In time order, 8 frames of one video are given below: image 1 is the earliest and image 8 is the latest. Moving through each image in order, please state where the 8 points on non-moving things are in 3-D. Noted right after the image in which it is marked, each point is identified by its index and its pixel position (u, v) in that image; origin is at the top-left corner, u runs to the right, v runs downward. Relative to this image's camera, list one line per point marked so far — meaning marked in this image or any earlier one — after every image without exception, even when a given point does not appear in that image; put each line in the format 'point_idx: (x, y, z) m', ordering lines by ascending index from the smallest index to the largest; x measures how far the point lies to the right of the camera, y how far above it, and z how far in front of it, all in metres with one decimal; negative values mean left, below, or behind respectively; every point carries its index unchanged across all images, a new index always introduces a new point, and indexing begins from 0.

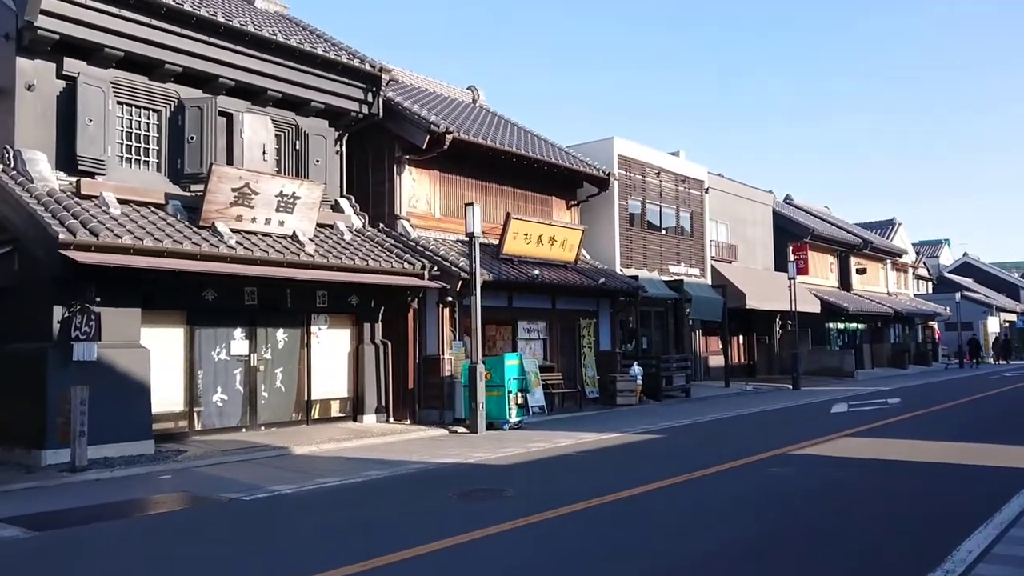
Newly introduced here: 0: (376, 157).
0: (-3.0, +2.9, +19.1) m
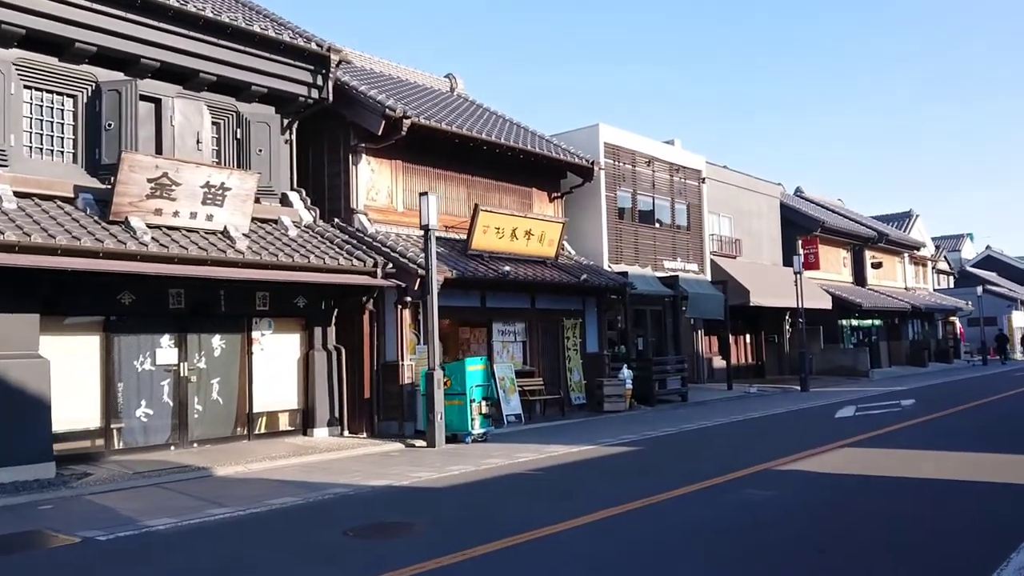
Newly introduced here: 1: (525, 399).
0: (-3.6, +2.8, +17.6) m
1: (+0.2, -2.4, +19.2) m
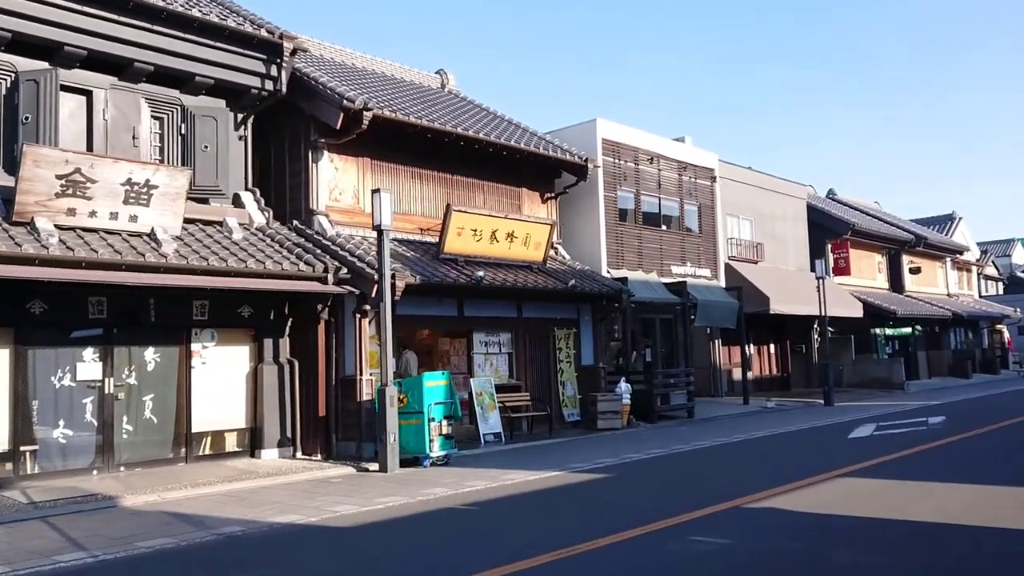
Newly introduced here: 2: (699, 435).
0: (-4.1, +2.7, +16.2) m
1: (-0.2, -2.6, +17.6) m
2: (+4.0, -3.1, +18.6) m
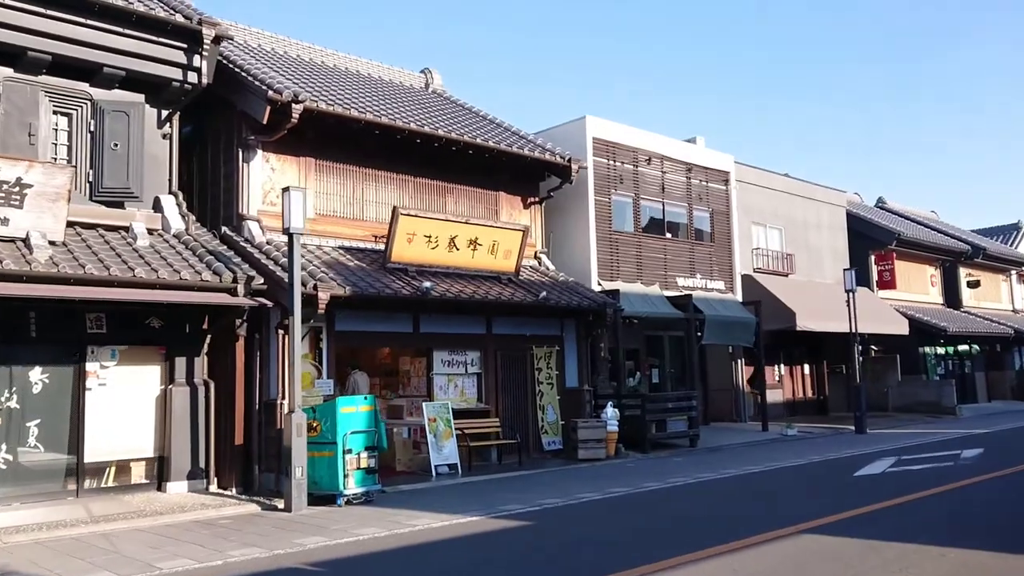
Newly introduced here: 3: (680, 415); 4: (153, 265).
0: (-4.9, +2.5, +14.8) m
1: (-0.8, -2.8, +15.7) m
2: (+3.4, -3.4, +16.4) m
3: (+3.6, -2.7, +18.7) m
4: (-5.0, +0.3, +12.1) m
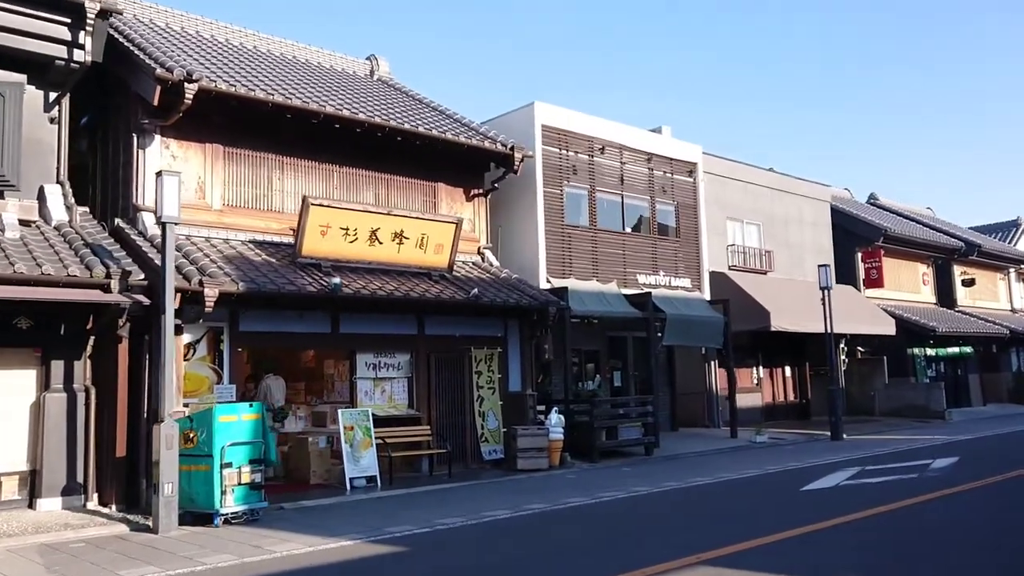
0: (-6.1, +2.5, +13.6) m
1: (-2.0, -2.8, +14.5) m
2: (+2.2, -3.3, +15.1) m
3: (+2.4, -2.7, +17.4) m
4: (-6.2, +0.4, +10.9) m
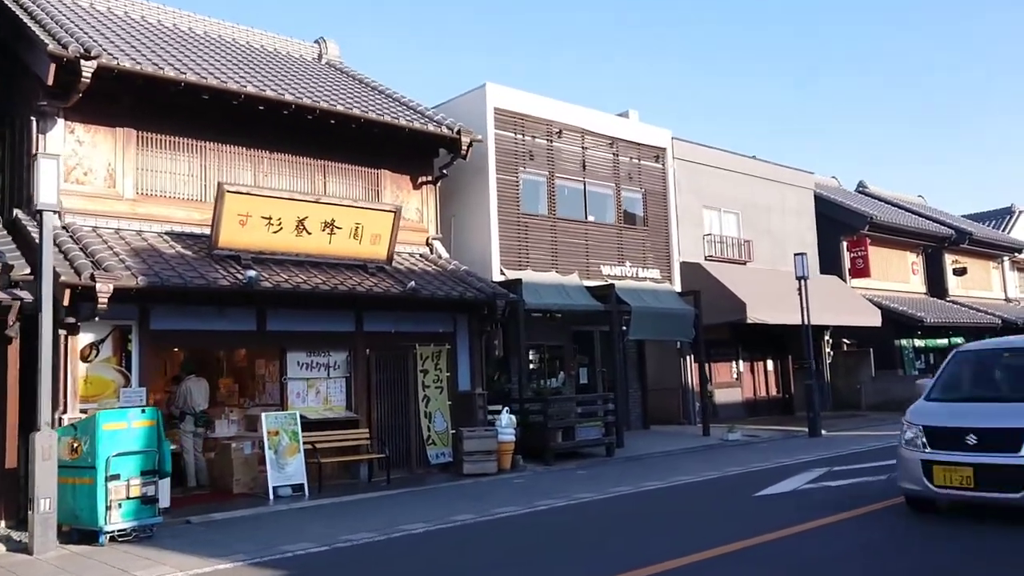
0: (-7.1, +2.6, +12.6) m
1: (-2.9, -2.7, +13.5) m
2: (+1.3, -3.2, +14.1) m
3: (+1.5, -2.5, +16.4) m
4: (-7.2, +0.4, +9.9) m
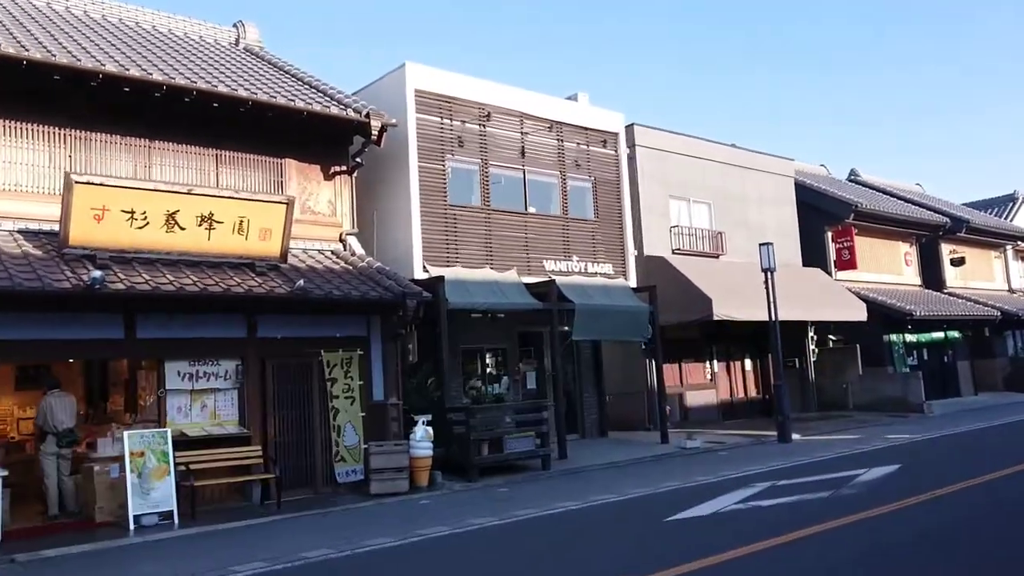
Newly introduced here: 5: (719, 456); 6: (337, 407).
0: (-8.6, +2.5, +11.2) m
1: (-4.3, -2.7, +12.1) m
2: (-0.1, -3.1, +12.6) m
3: (+0.2, -2.5, +14.9) m
4: (-8.7, +0.3, +8.5) m
5: (+4.1, -3.3, +17.1) m
6: (-2.8, -1.9, +13.9) m
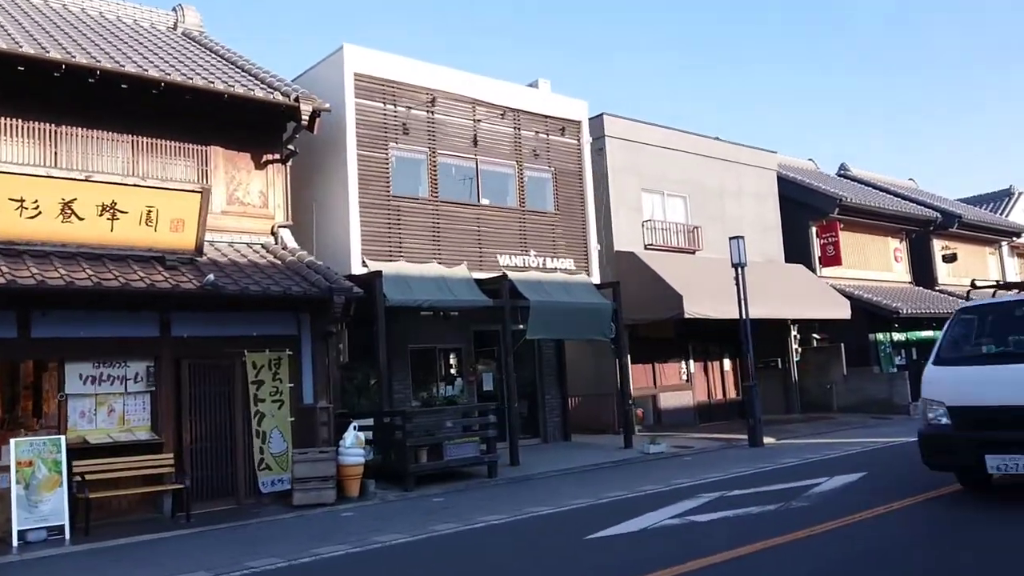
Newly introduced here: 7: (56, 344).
0: (-9.5, +2.5, +10.3) m
1: (-5.2, -2.6, +11.1) m
2: (-1.0, -3.0, +11.7) m
3: (-0.7, -2.4, +14.0) m
4: (-9.6, +0.3, +7.6) m
5: (+3.2, -3.2, +16.1) m
6: (-3.8, -1.8, +12.9) m
7: (-5.9, -0.7, +11.3) m
